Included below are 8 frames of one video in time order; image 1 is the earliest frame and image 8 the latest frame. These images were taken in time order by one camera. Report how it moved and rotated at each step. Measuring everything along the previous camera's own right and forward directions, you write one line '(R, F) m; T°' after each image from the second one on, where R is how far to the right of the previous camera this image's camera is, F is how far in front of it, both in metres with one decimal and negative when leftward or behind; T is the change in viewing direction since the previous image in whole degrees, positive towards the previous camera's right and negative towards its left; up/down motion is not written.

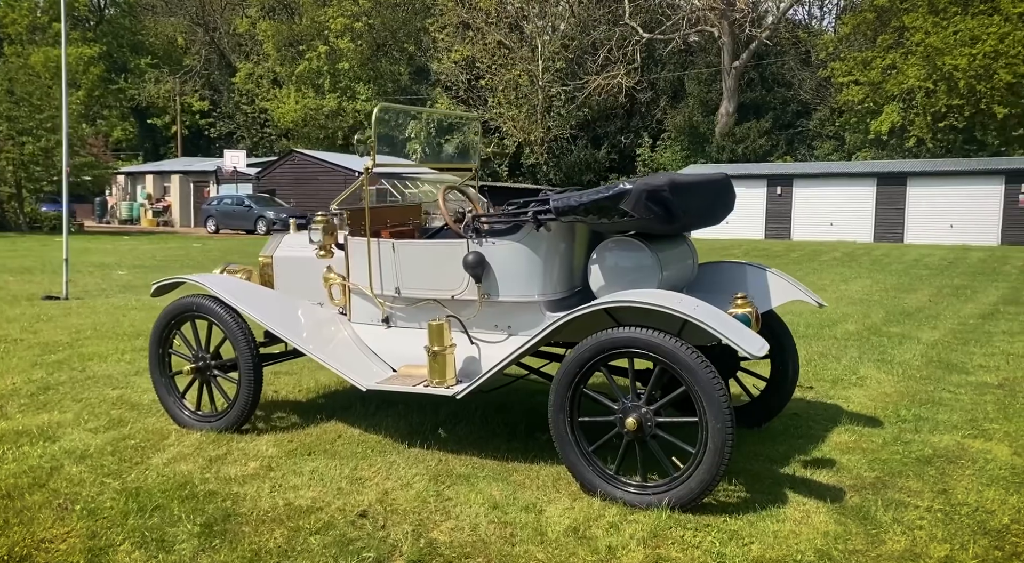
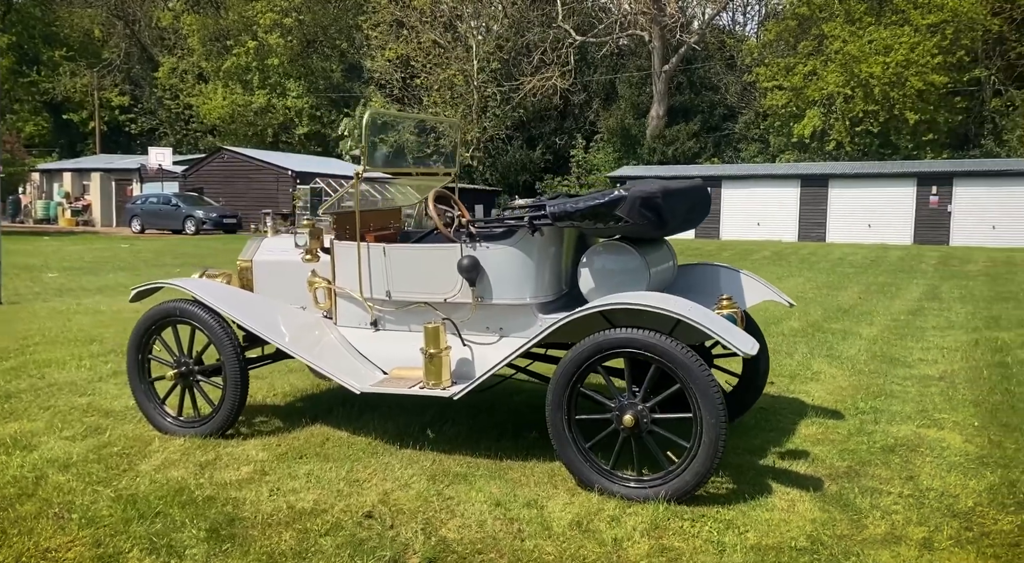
(-0.2, -0.1) m; +4°
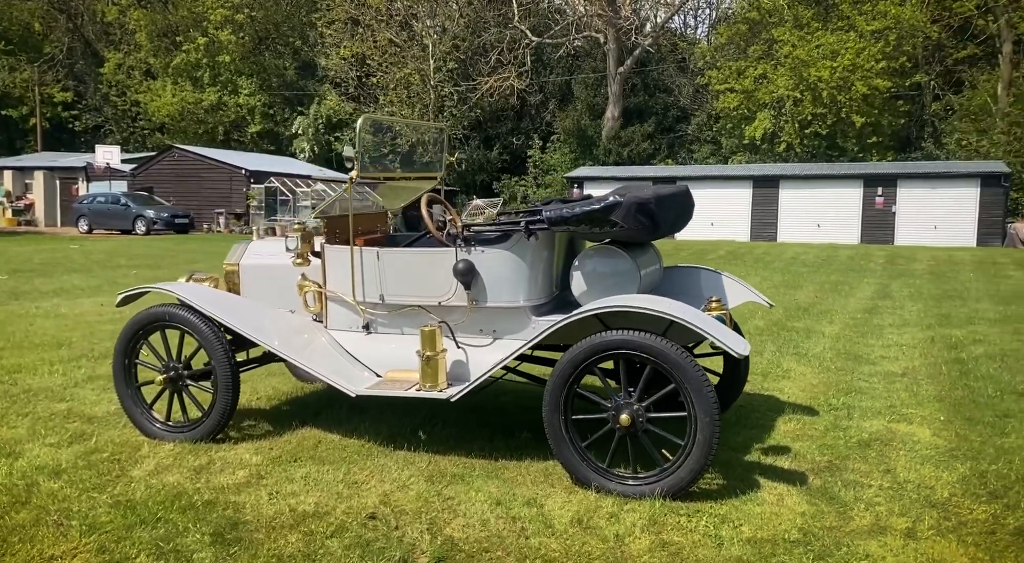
(-0.1, -0.1) m; +3°
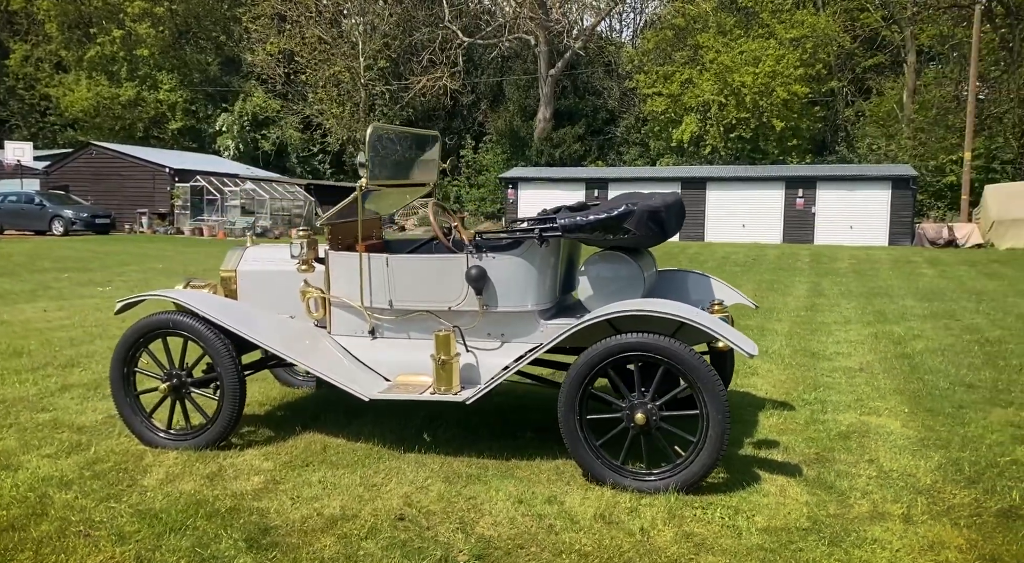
(-0.3, -0.1) m; +5°
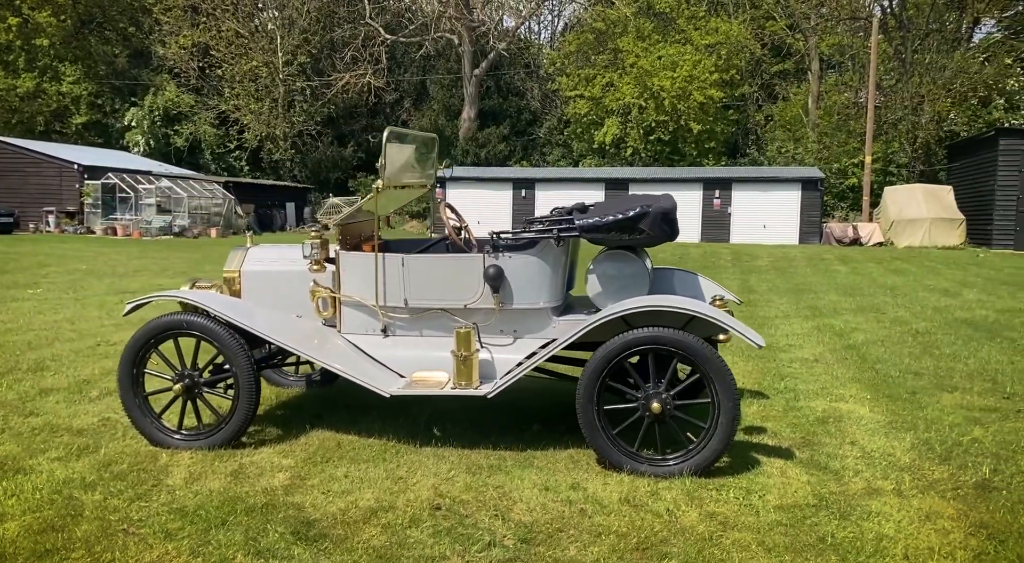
(-0.4, -0.1) m; +5°
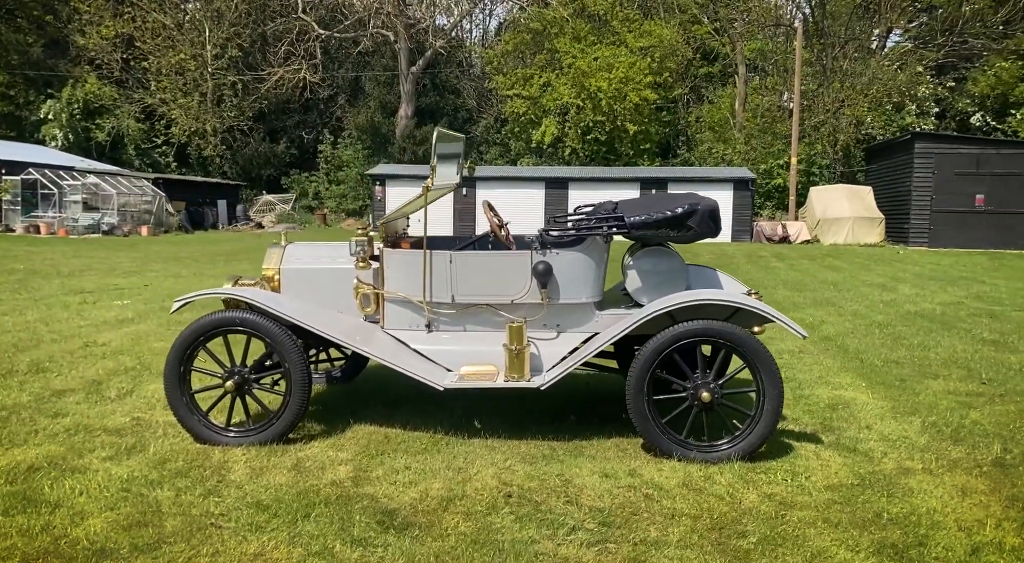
(-0.5, -0.1) m; +4°
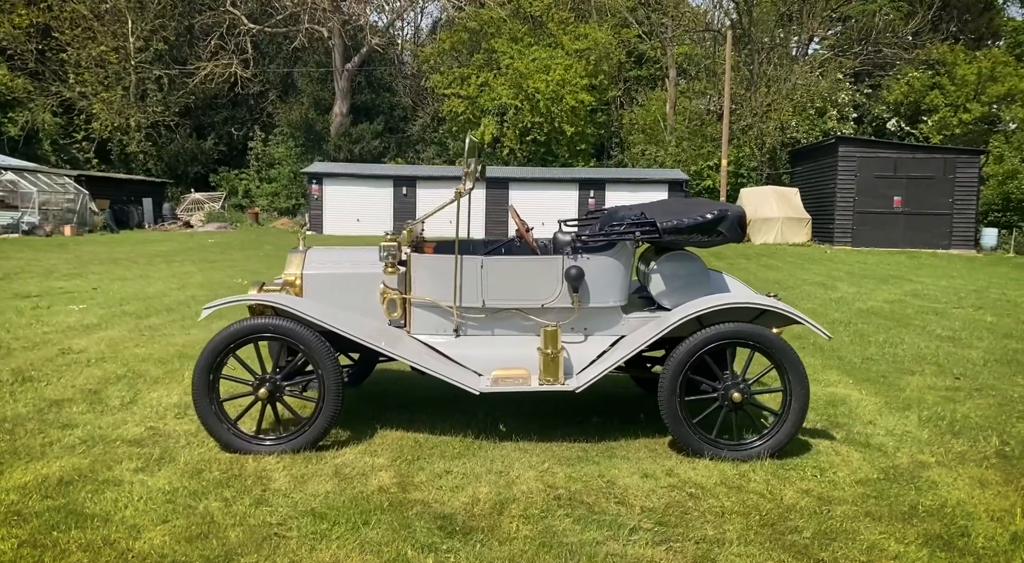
(-0.4, 0.0) m; +4°
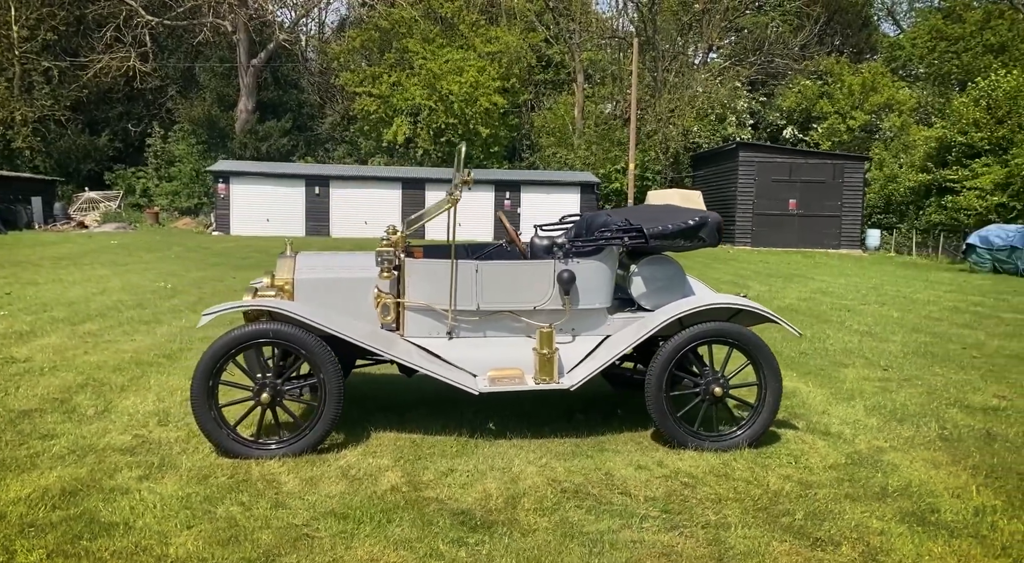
(-0.4, -0.1) m; +6°
